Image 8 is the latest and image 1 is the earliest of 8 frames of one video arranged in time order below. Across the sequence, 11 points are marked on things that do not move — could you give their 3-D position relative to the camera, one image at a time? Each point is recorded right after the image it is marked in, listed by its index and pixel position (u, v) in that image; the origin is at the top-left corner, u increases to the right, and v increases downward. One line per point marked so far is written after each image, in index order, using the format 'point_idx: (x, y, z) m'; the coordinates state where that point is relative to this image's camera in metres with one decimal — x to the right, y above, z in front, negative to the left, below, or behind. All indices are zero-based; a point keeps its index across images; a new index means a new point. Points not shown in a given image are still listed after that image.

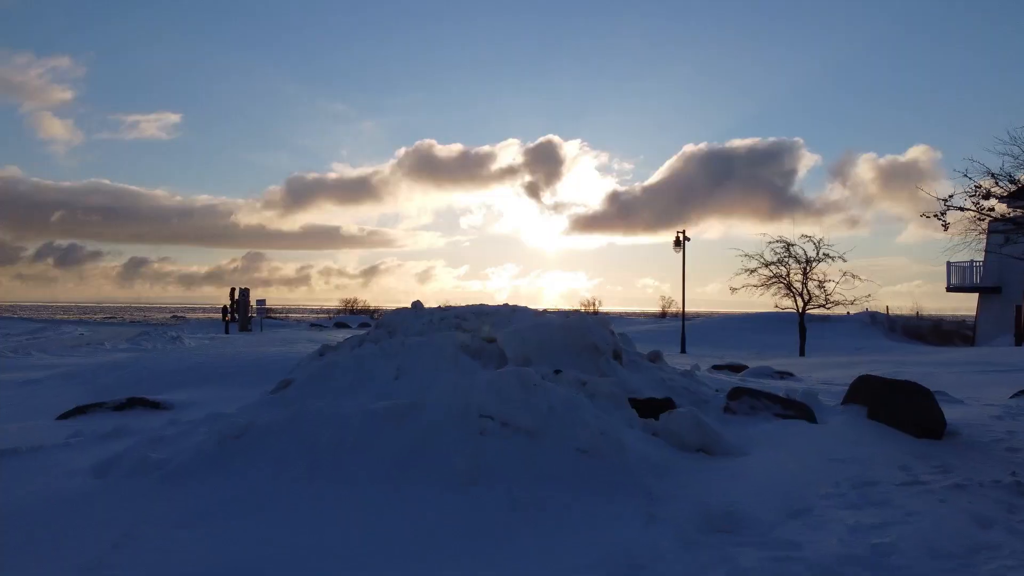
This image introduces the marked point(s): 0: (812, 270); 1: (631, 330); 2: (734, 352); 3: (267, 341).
0: (+4.3, +0.3, +10.2) m
1: (+2.4, -0.8, +14.3) m
2: (+3.4, -1.0, +10.8) m
3: (-2.2, -0.5, +6.6) m
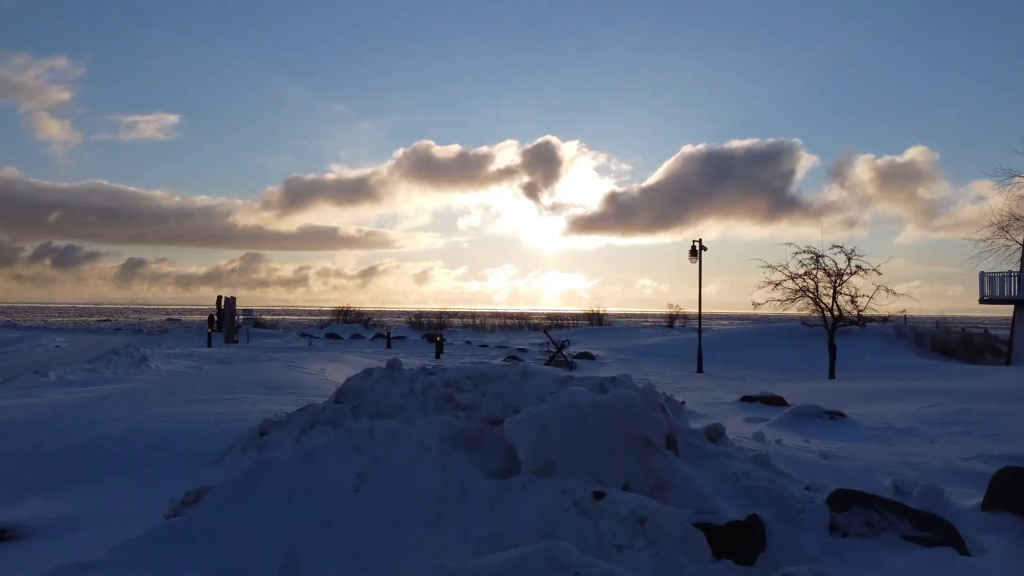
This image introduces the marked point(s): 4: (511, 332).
0: (+4.3, +0.1, +9.3) m
1: (+2.4, -1.0, +13.4) m
2: (+3.4, -1.2, +9.9) m
3: (-2.2, -0.7, +5.7) m
4: (0.0, -1.2, +18.5) m
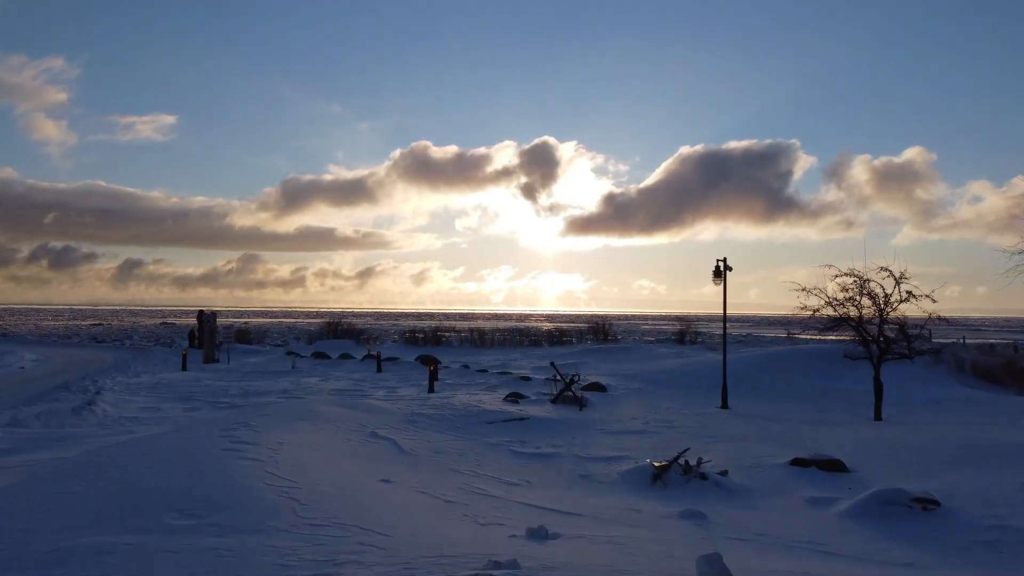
0: (+4.3, -0.3, +8.2) m
1: (+2.5, -1.4, +12.3) m
2: (+3.4, -1.5, +8.8) m
3: (-2.2, -1.0, +4.6) m
4: (0.0, -1.5, +17.4) m
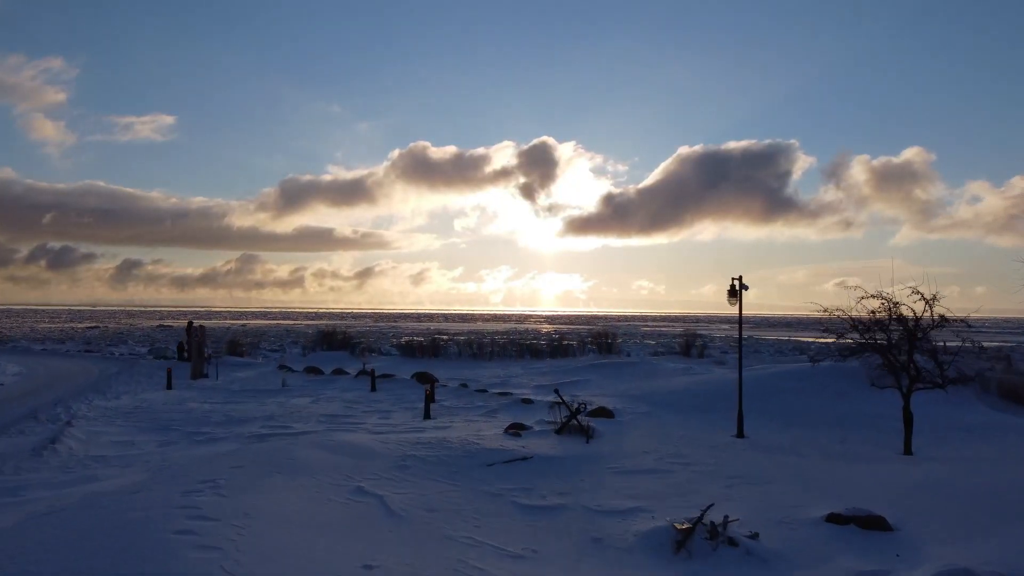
0: (+4.3, -0.5, +7.6) m
1: (+2.5, -1.6, +11.7) m
2: (+3.4, -1.7, +8.2) m
3: (-2.1, -1.3, +4.0) m
4: (0.0, -1.8, +16.8) m
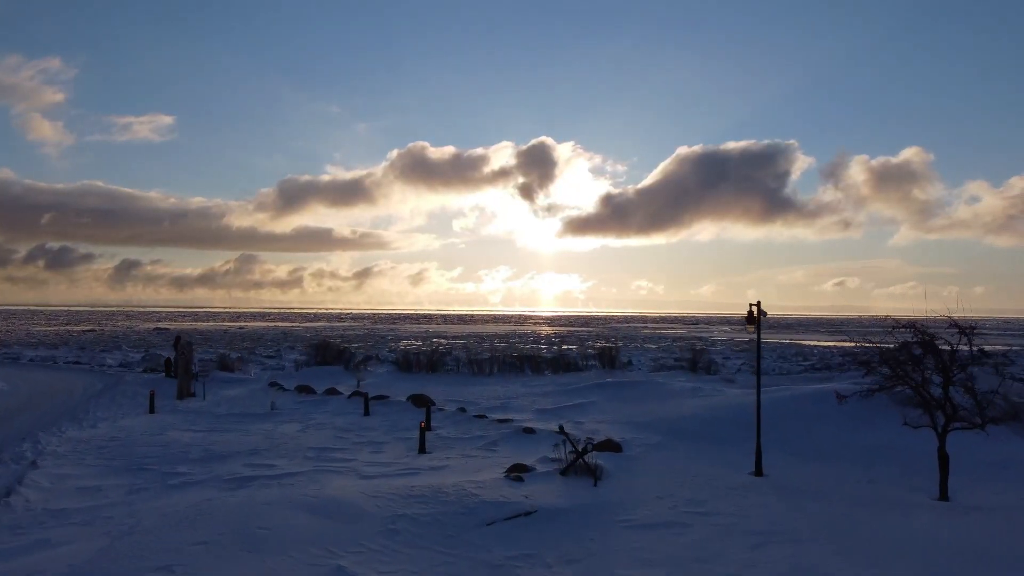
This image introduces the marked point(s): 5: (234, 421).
0: (+4.4, -0.8, +7.0) m
1: (+2.5, -1.9, +11.1) m
2: (+3.4, -2.0, +7.6) m
3: (-2.1, -1.6, +3.4) m
4: (0.0, -2.1, +16.2) m
5: (-4.4, -2.1, +11.4) m
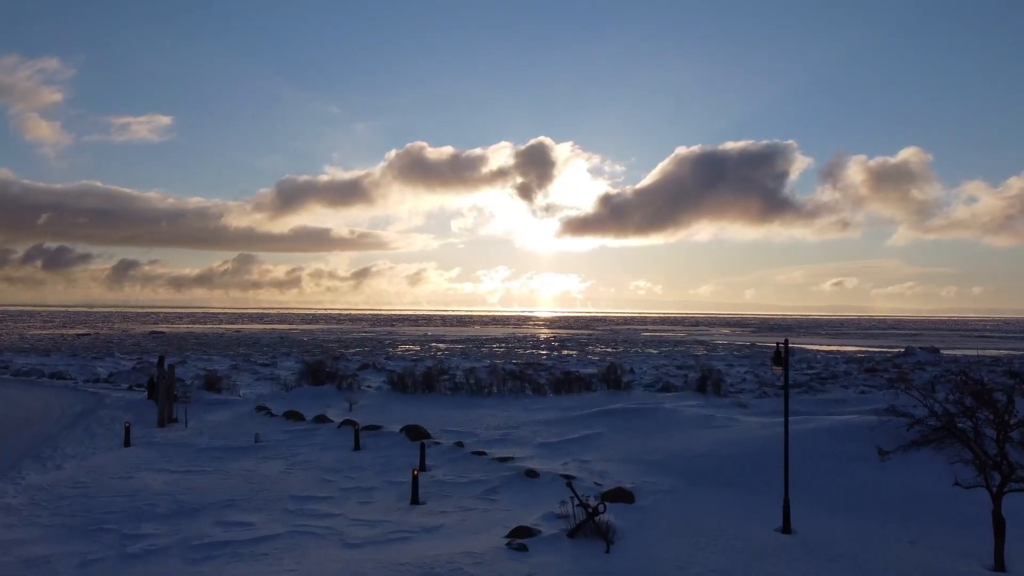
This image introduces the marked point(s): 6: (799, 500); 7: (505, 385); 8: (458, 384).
0: (+4.4, -1.2, +6.2) m
1: (+2.5, -2.3, +10.4) m
2: (+3.4, -2.4, +6.8) m
3: (-2.1, -1.9, +2.6) m
4: (0.0, -2.5, +15.4) m
5: (-4.4, -2.5, +10.6) m
6: (+3.2, -2.4, +8.0) m
7: (-0.2, -2.3, +17.2) m
8: (-1.3, -2.3, +17.5) m
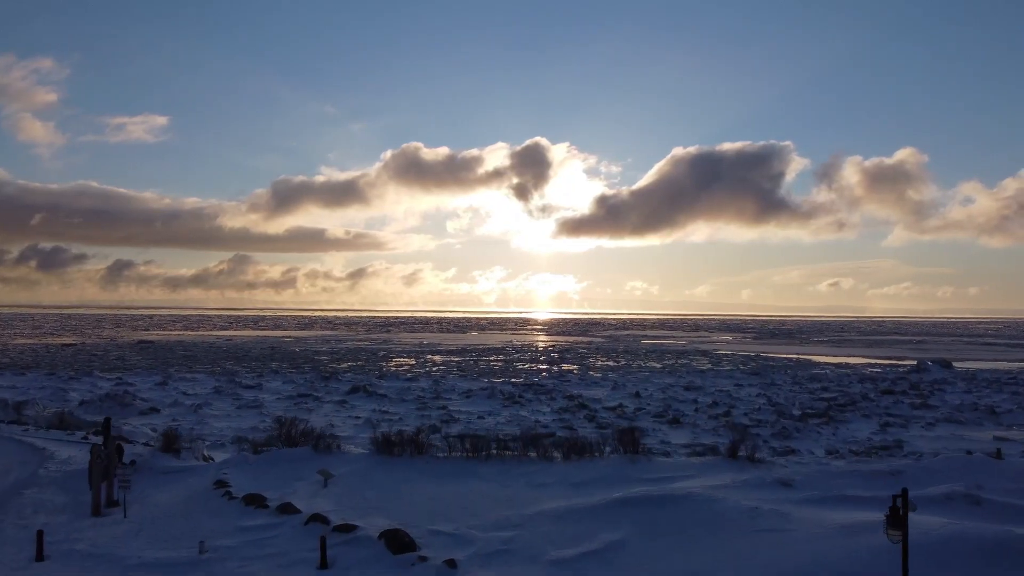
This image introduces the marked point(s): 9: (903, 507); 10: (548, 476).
0: (+4.5, -2.1, +4.1) m
1: (+2.6, -3.3, +8.2) m
2: (+3.5, -3.4, +4.7) m
3: (-2.0, -2.9, +0.4) m
4: (0.0, -3.4, +13.2) m
5: (-4.4, -3.5, +8.4) m
6: (+3.3, -3.3, +5.9) m
7: (-0.2, -3.3, +15.0) m
8: (-1.3, -3.3, +15.4) m
9: (+3.0, -1.7, +5.5) m
10: (+0.7, -3.4, +13.2) m
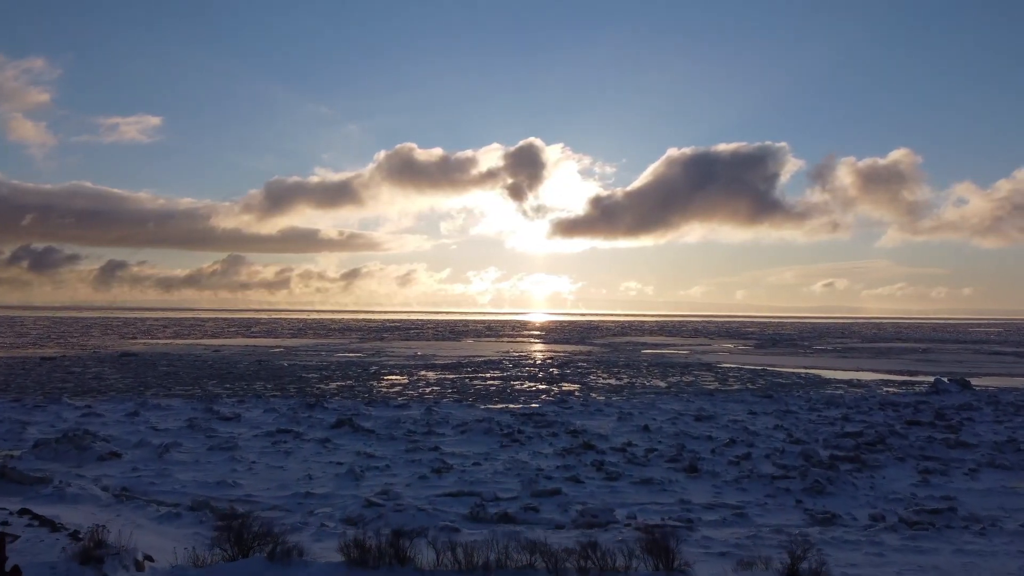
0: (+4.6, -3.3, +1.3) m
1: (+2.7, -4.5, +5.3) m
2: (+3.7, -4.6, +1.8) m
3: (-1.8, -4.1, -2.5) m
4: (+0.1, -4.6, +10.4) m
5: (-4.2, -4.7, +5.5) m
6: (+3.5, -4.5, +3.0) m
7: (-0.1, -4.5, +12.1) m
8: (-1.2, -4.5, +12.5) m
9: (+3.1, -2.9, +2.6) m
10: (+0.8, -4.6, +10.3) m
